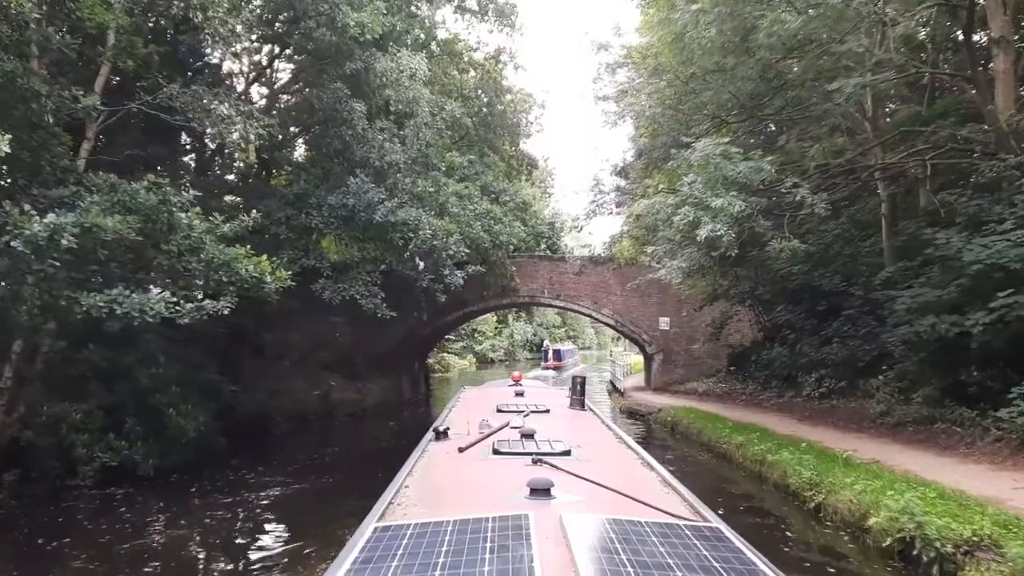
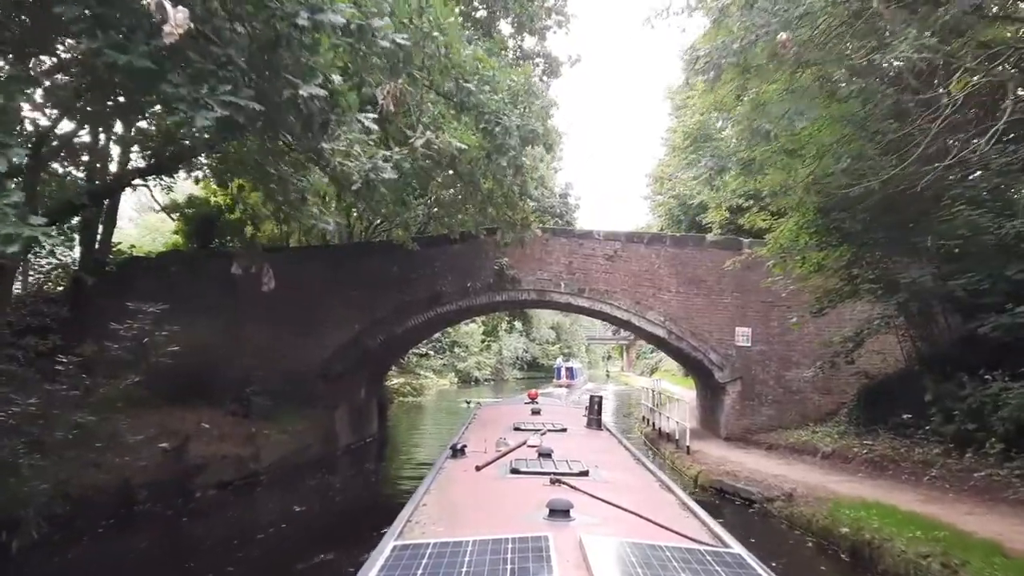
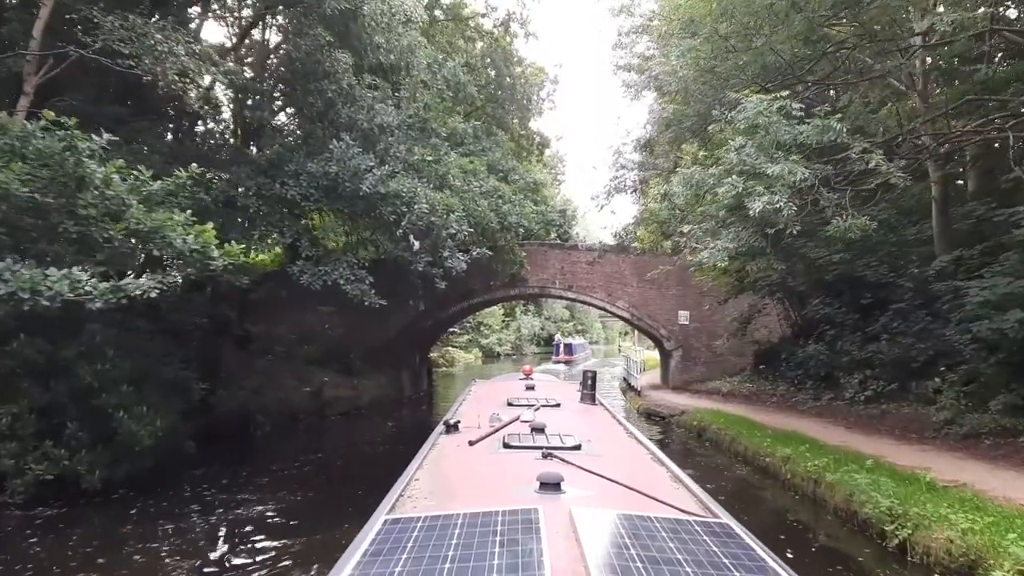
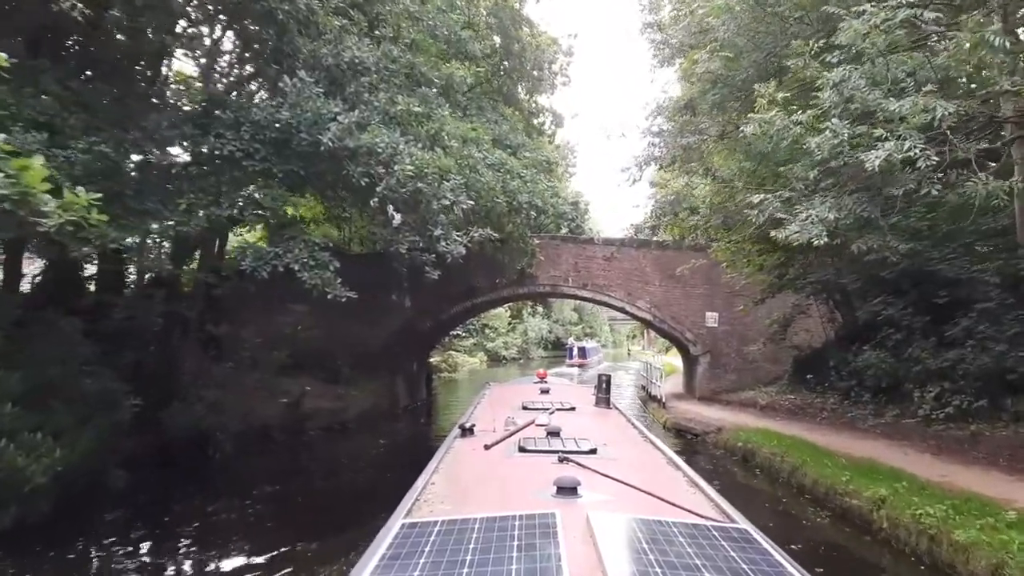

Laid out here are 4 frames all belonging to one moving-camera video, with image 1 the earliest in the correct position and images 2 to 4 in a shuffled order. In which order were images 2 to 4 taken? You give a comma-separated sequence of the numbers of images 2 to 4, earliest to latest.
3, 4, 2
